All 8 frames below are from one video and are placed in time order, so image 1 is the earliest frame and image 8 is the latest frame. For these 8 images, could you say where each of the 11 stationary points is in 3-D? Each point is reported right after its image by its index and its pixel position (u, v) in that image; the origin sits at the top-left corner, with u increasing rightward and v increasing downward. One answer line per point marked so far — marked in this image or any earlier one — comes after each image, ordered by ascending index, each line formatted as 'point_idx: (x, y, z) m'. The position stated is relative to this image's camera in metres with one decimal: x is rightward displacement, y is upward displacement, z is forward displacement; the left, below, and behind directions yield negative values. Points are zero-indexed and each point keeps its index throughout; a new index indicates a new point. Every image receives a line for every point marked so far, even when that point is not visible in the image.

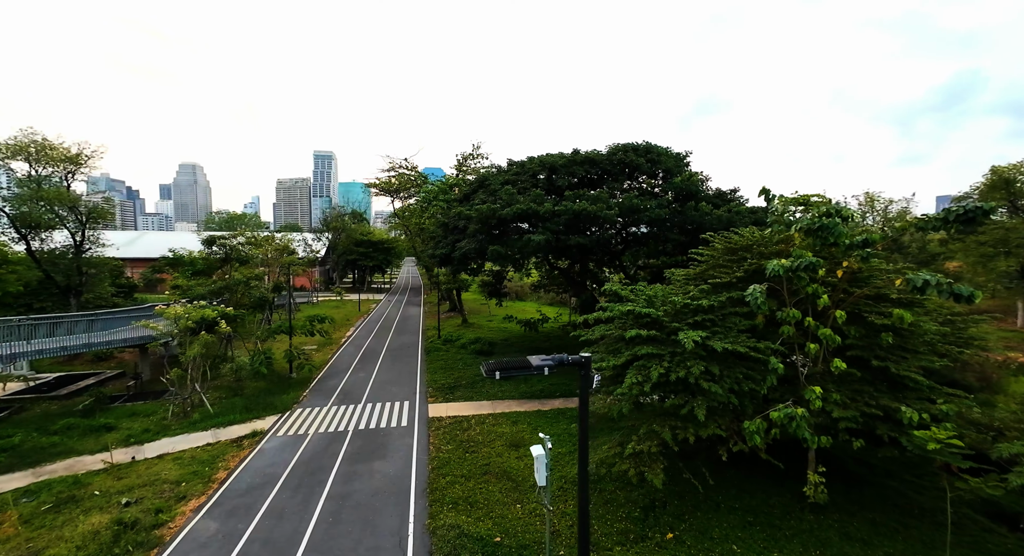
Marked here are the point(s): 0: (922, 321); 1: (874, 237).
0: (+8.7, -0.9, +9.3) m
1: (+6.9, +0.8, +8.3) m
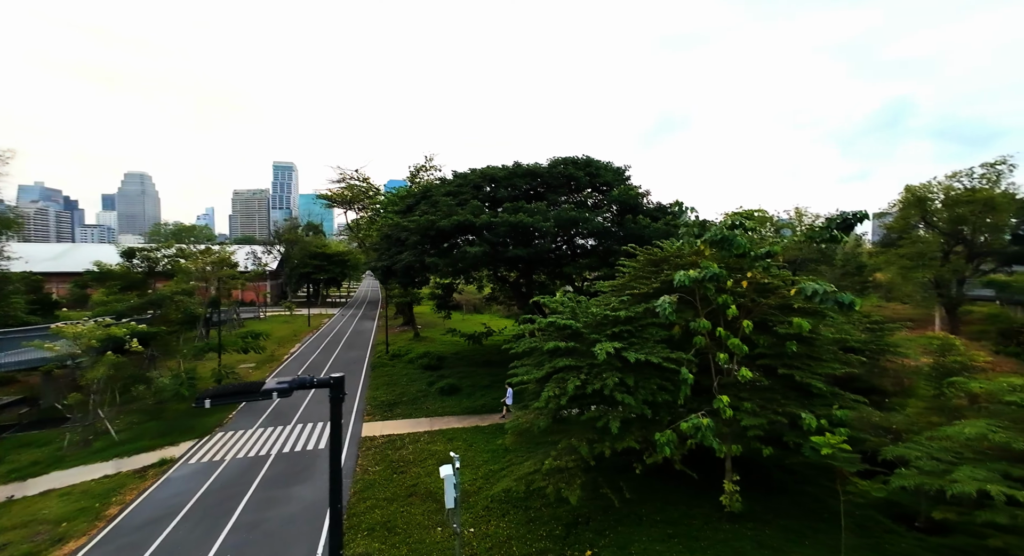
0: (+6.9, -1.1, +9.7) m
1: (+5.2, +0.6, +8.6) m
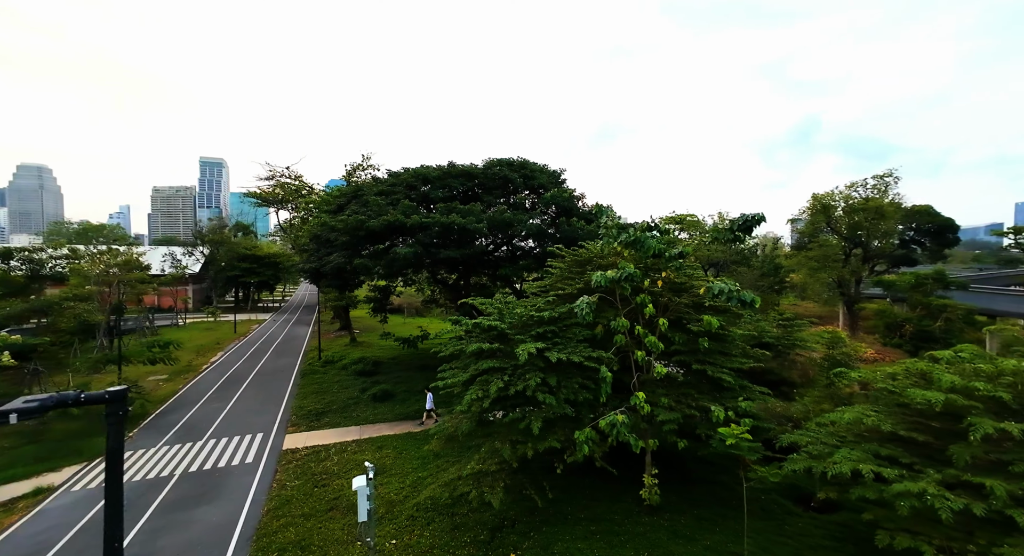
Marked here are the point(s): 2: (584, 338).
0: (+5.2, -1.1, +10.3) m
1: (+3.6, +0.6, +9.1) m
2: (+1.6, -1.3, +9.5) m
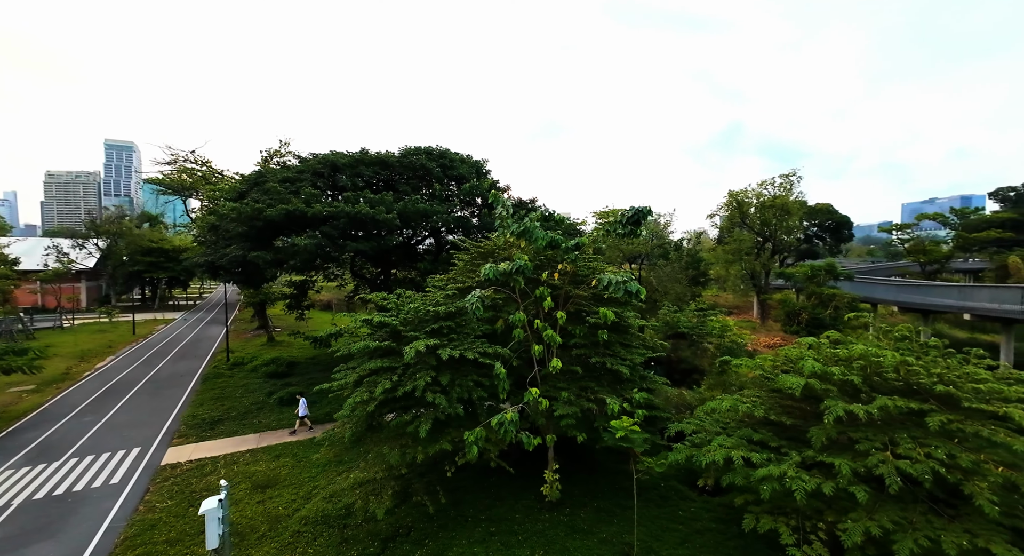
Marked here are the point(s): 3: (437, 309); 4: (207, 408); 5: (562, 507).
0: (+2.8, -1.0, +10.4) m
1: (+1.4, +0.8, +8.9) m
2: (-0.6, -1.1, +9.2) m
3: (-1.6, -0.7, +9.1) m
4: (-12.5, -5.3, +17.8) m
5: (+1.1, -5.0, +9.5) m
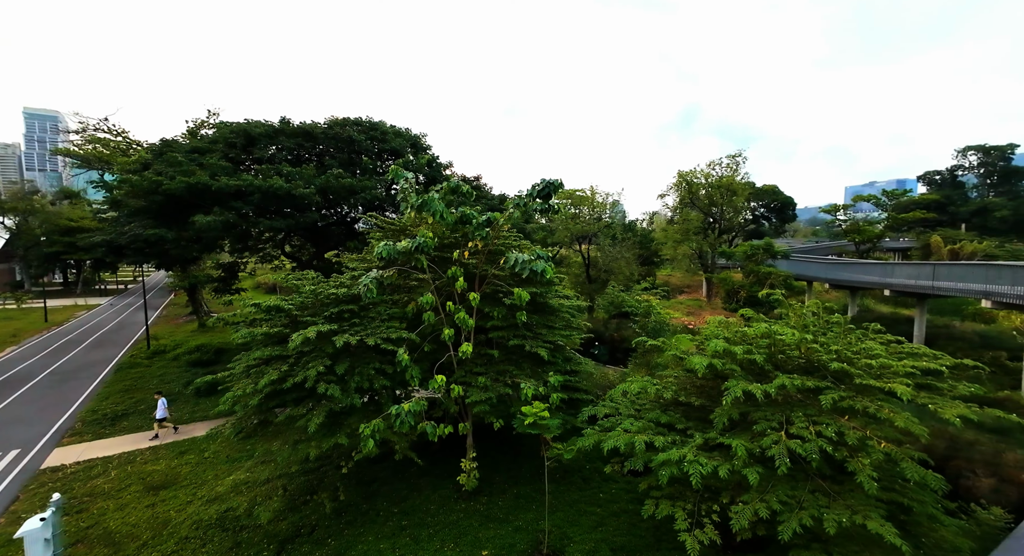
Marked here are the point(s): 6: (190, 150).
0: (+0.9, -0.5, +10.0) m
1: (-0.4, +1.2, +8.3) m
2: (-2.4, -0.7, +8.5) m
3: (-3.4, -0.3, +8.3) m
4: (-14.9, -4.6, +16.3) m
5: (-0.7, -4.6, +9.2) m
6: (-11.7, +4.6, +15.8) m
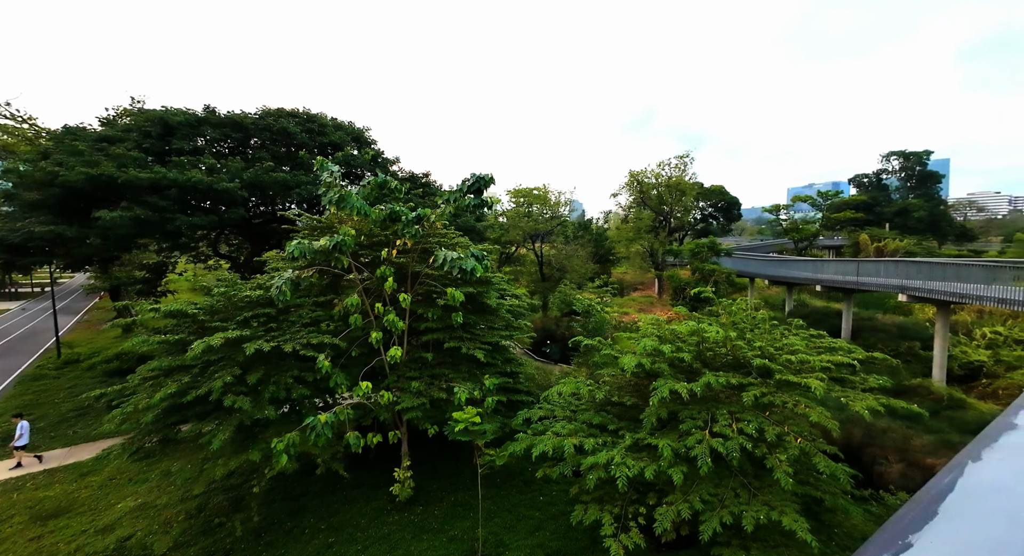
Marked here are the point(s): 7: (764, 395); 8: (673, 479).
0: (-0.5, -0.5, +9.7) m
1: (-1.7, +1.2, +7.9) m
2: (-3.7, -0.8, +7.9) m
3: (-4.6, -0.3, +7.7) m
4: (-16.8, -4.7, +14.6) m
5: (-2.0, -4.6, +8.8) m
6: (-13.7, +4.5, +14.4) m
7: (+3.7, -1.7, +6.3) m
8: (+2.1, -2.7, +5.8) m
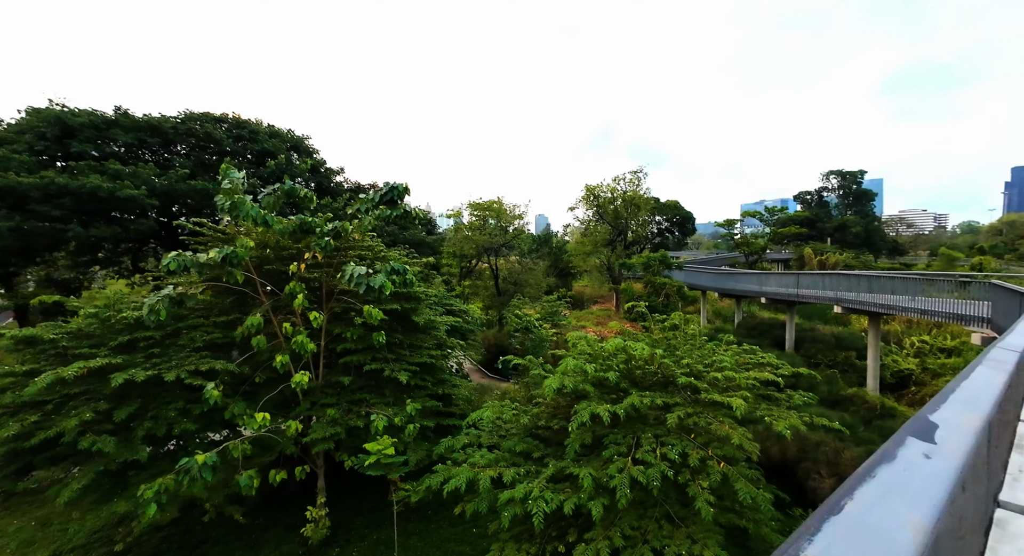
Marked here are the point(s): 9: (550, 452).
0: (-2.0, -0.8, +9.1) m
1: (-3.0, +0.9, +7.3) m
2: (-5.0, -1.1, +7.0) m
3: (-5.9, -0.6, +6.7) m
4: (-18.6, -5.3, +12.5) m
5: (-3.4, -4.9, +7.9) m
6: (-15.5, +4.0, +12.8) m
7: (+2.5, -1.9, +6.0) m
8: (+1.0, -2.9, +5.3) m
9: (+0.6, -2.7, +6.6) m
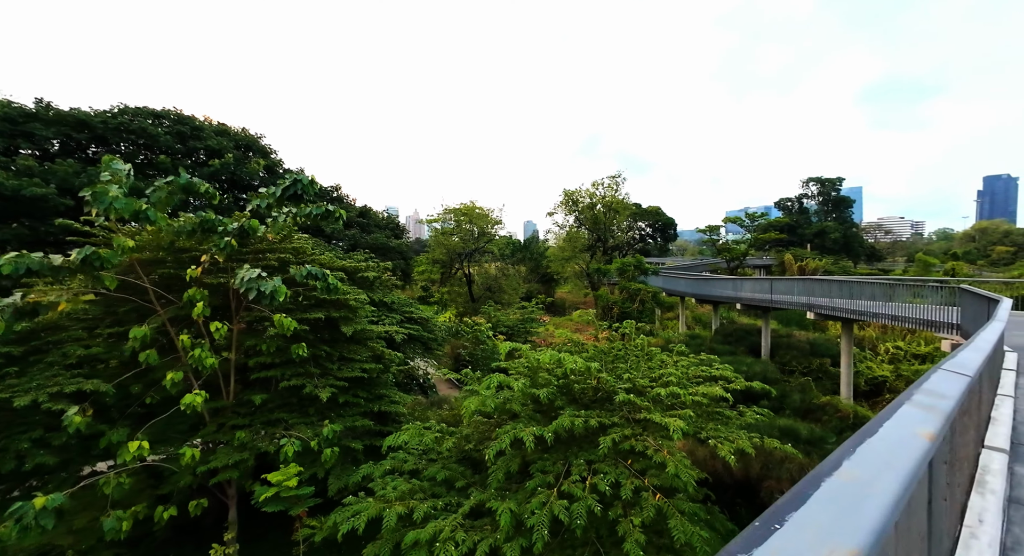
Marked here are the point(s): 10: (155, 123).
0: (-3.1, -0.9, +8.2) m
1: (-4.1, +0.8, +6.4) m
2: (-6.1, -1.1, +6.1) m
3: (-7.0, -0.7, +5.8) m
4: (-19.8, -5.5, +11.1) m
5: (-4.5, -5.0, +7.0) m
6: (-16.8, +3.8, +11.7) m
7: (+1.4, -2.0, +5.3) m
8: (-0.1, -2.9, +4.6) m
9: (-0.5, -2.7, +5.8) m
10: (-11.9, +5.3, +14.7) m
